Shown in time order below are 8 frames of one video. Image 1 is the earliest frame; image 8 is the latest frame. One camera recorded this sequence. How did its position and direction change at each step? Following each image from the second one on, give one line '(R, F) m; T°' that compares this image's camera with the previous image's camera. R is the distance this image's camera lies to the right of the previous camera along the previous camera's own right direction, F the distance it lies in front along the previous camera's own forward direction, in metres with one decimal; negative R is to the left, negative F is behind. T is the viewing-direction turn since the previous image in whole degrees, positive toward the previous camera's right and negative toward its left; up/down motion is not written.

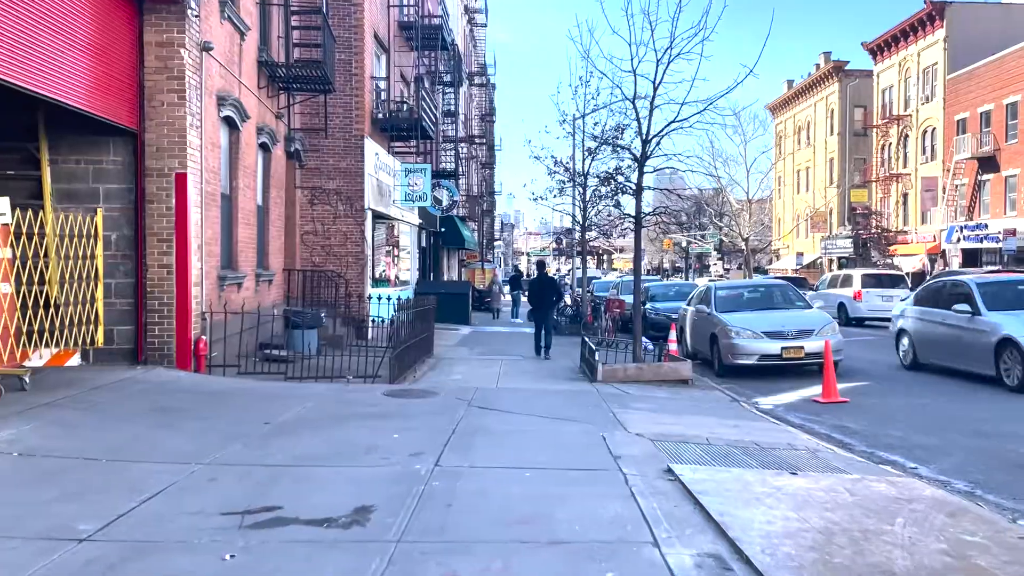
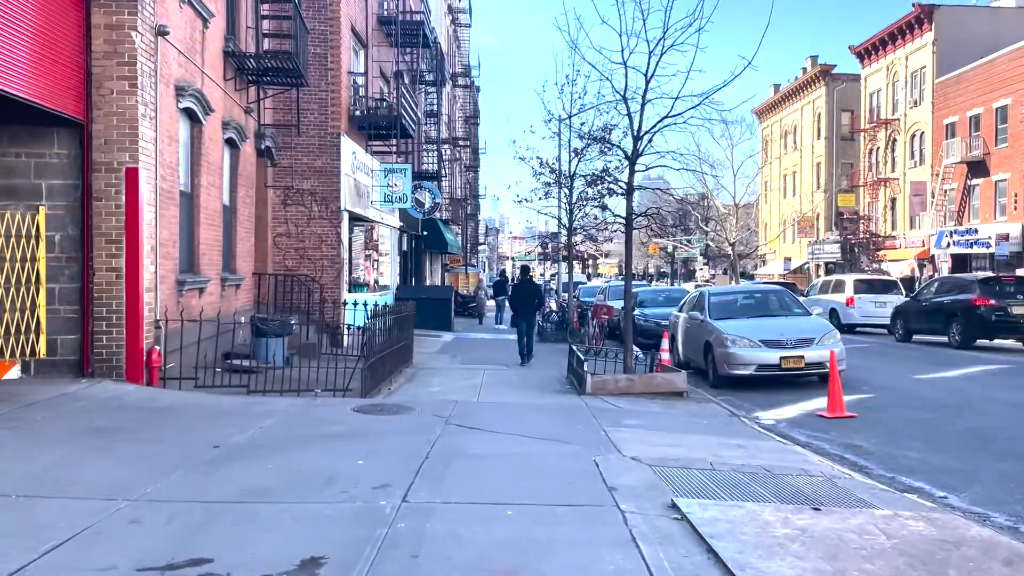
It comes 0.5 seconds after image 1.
(0.0, +0.9) m; +1°
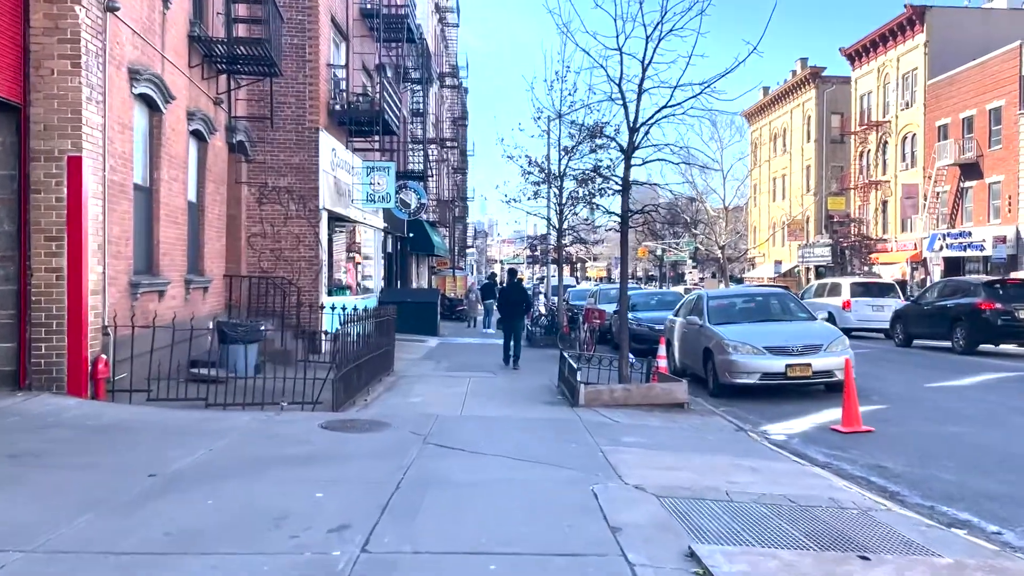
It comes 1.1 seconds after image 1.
(0.0, +0.9) m; +1°
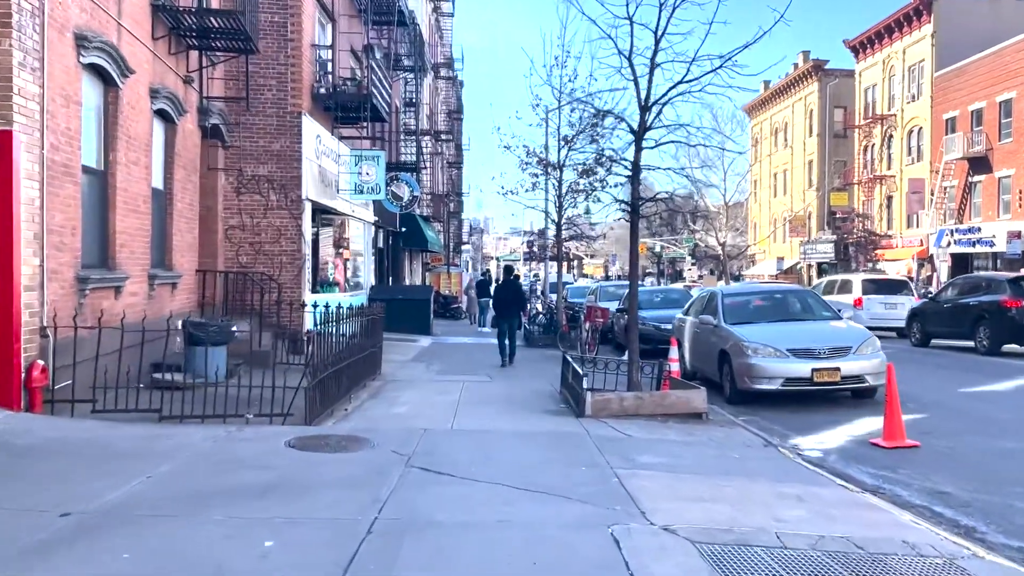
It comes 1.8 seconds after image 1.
(0.0, +1.2) m; 0°
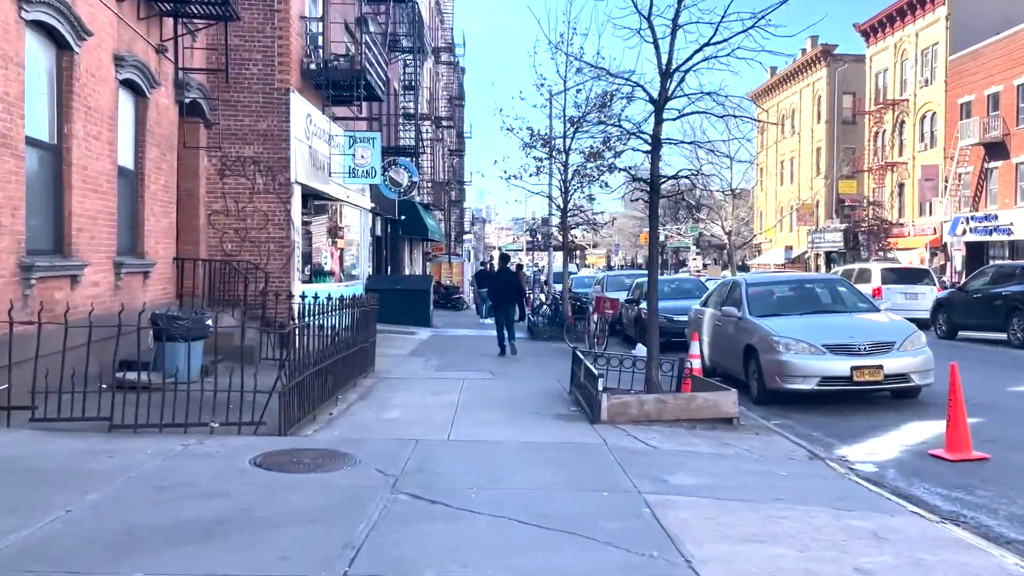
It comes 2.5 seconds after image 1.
(0.0, +1.1) m; 0°
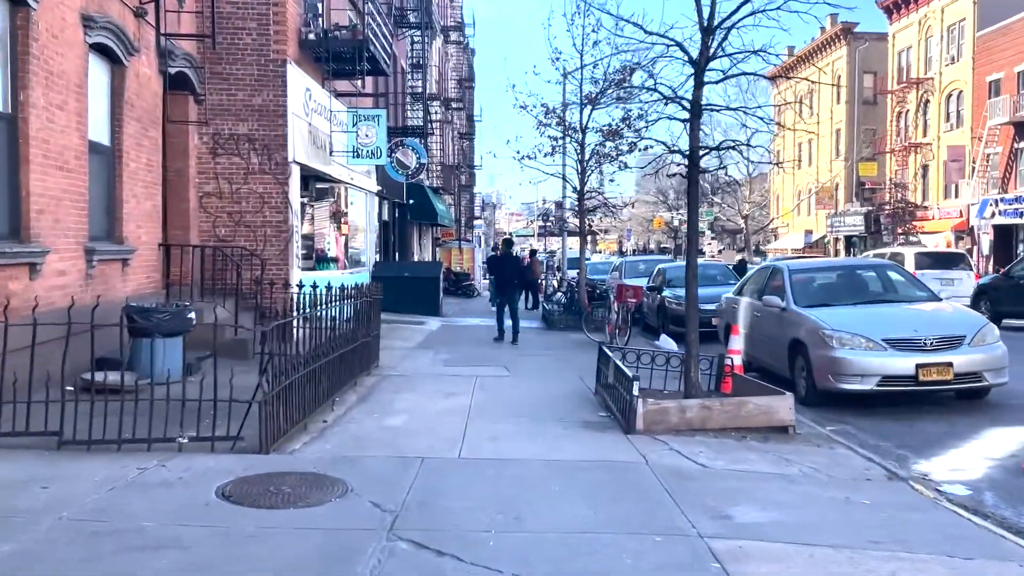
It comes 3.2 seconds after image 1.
(-0.1, +1.2) m; -1°
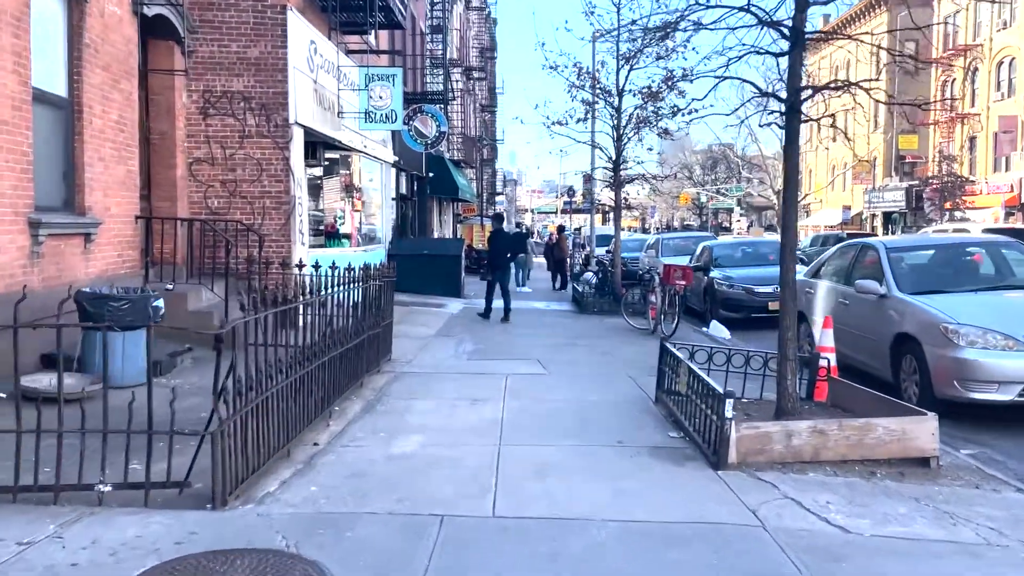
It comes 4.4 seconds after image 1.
(-0.2, +1.8) m; -1°
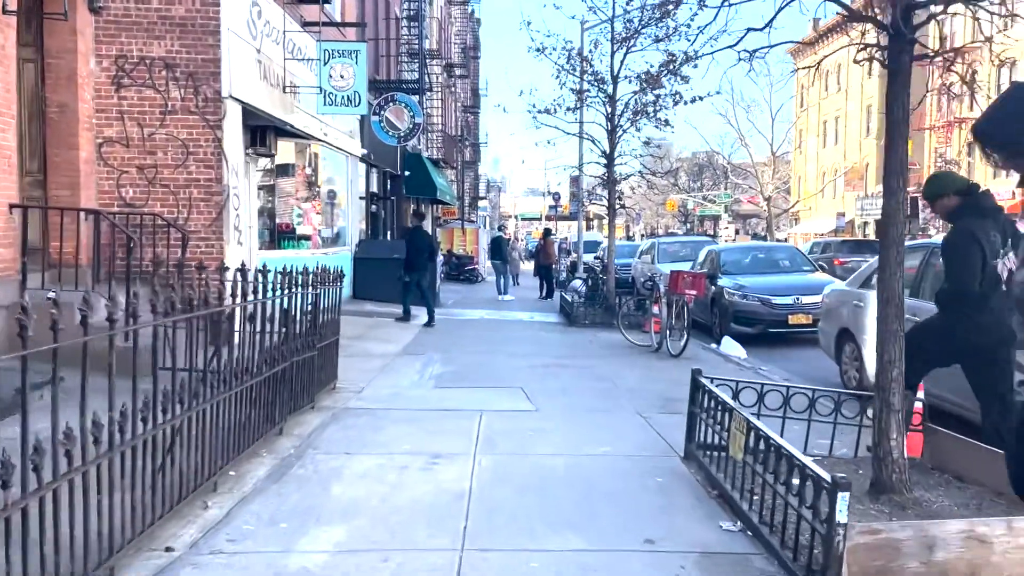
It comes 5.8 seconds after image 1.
(+0.1, +2.1) m; +1°
